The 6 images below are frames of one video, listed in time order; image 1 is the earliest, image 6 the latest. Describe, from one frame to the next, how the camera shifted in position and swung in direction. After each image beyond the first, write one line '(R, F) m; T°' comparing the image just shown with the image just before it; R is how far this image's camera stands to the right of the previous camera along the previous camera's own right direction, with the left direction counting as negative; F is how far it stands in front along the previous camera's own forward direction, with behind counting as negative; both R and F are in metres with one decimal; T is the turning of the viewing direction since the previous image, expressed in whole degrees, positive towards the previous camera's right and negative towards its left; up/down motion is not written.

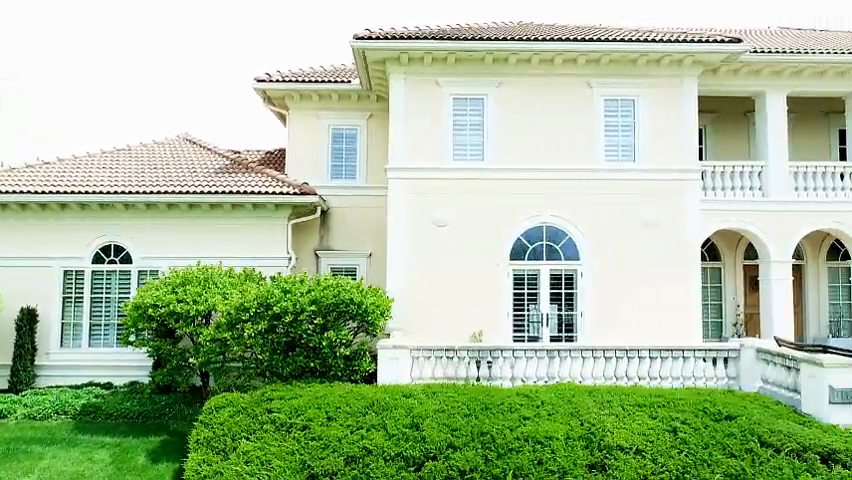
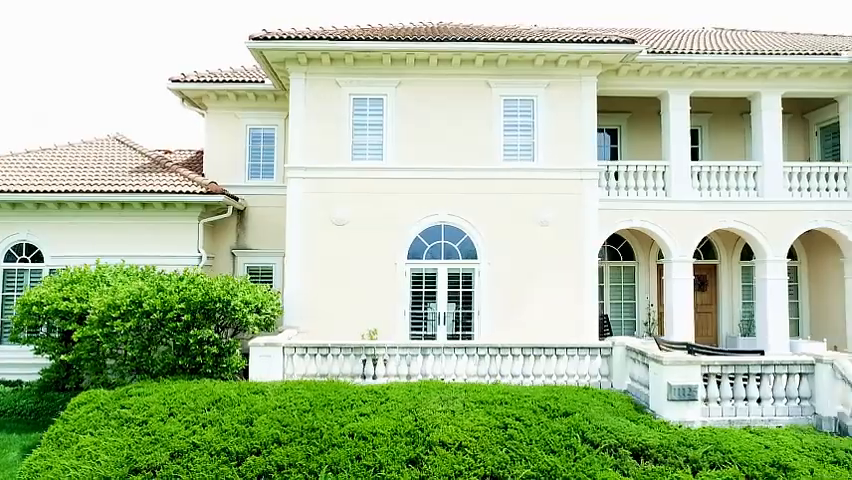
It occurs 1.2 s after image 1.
(+2.0, -0.1) m; 0°
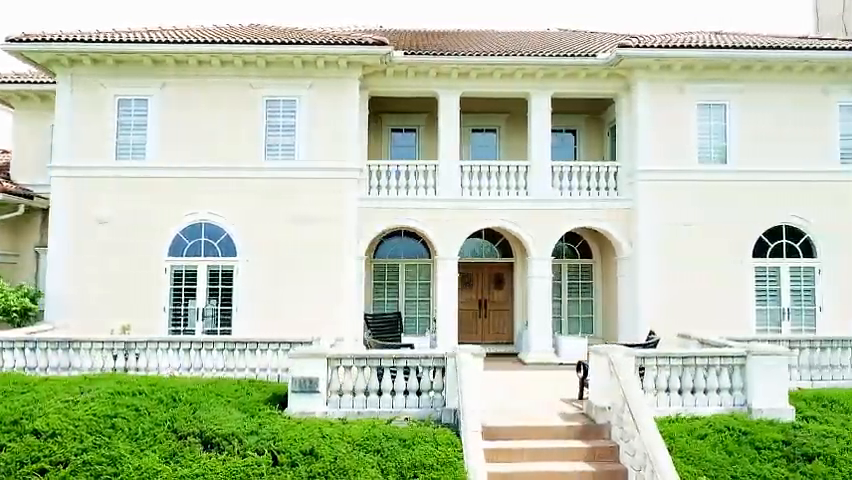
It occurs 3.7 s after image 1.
(+4.8, -0.3) m; -1°
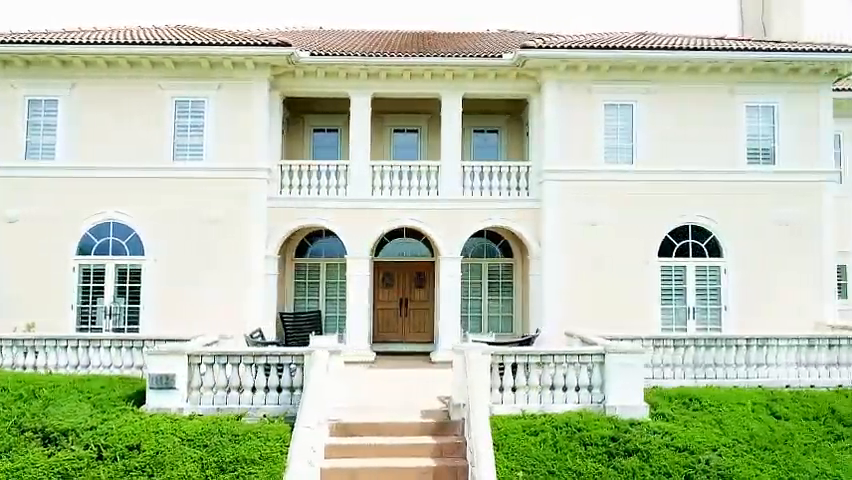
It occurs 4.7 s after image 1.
(+1.9, -0.1) m; 0°
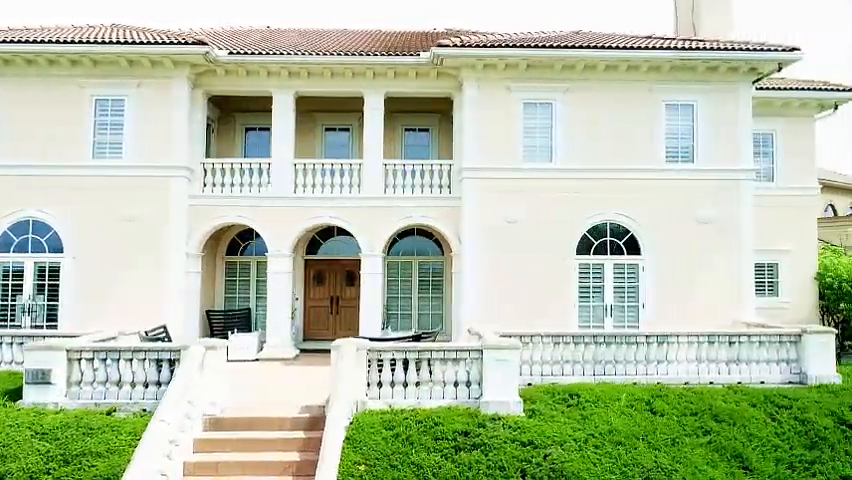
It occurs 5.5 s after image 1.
(+1.7, -0.1) m; 0°
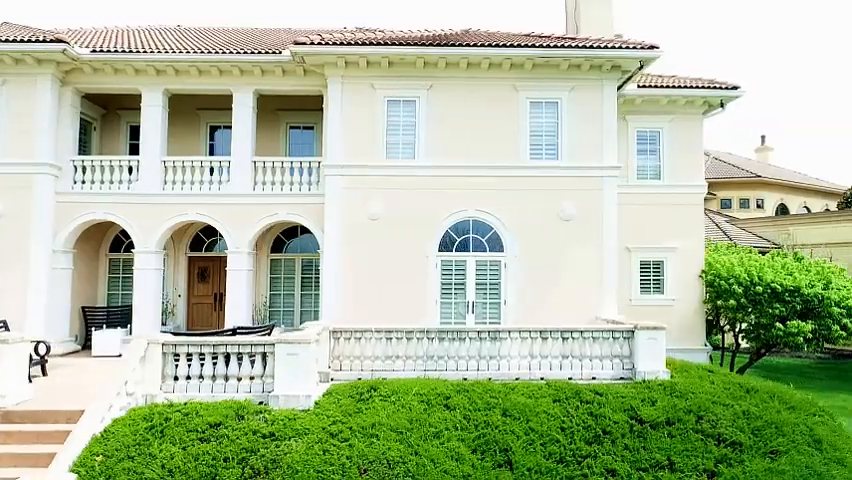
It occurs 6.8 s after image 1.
(+2.9, -0.1) m; 0°
